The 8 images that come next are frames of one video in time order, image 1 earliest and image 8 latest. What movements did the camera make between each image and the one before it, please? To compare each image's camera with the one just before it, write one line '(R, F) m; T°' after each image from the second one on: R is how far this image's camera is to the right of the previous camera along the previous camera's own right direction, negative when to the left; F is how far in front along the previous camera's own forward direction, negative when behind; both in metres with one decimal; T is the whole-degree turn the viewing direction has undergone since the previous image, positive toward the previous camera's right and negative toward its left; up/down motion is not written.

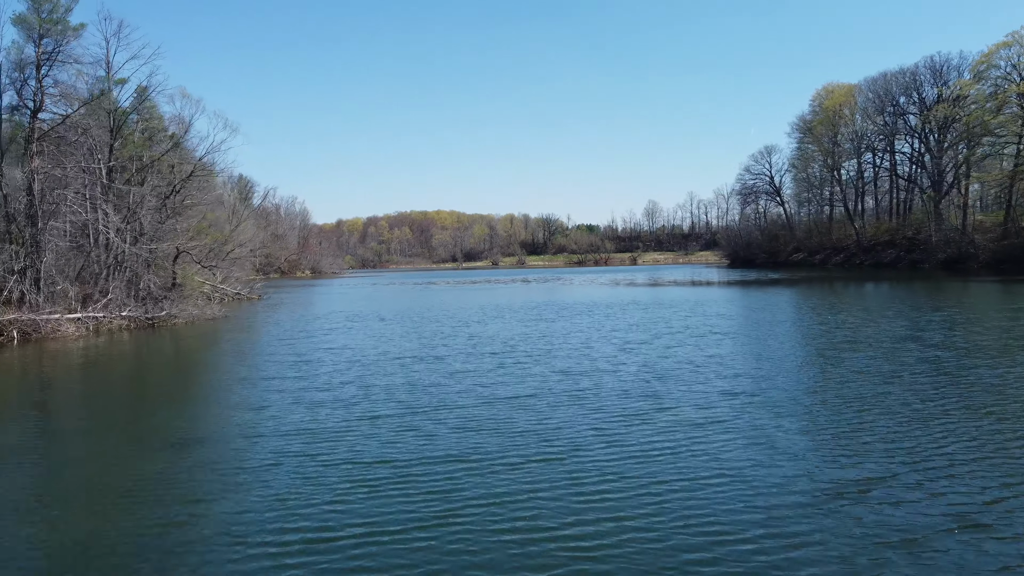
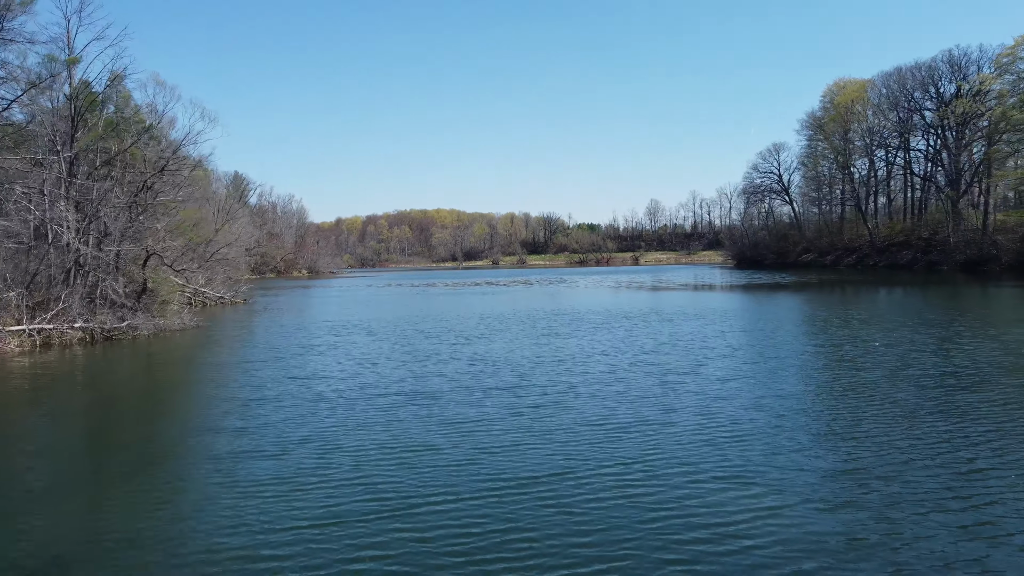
(-0.1, +1.8) m; 0°
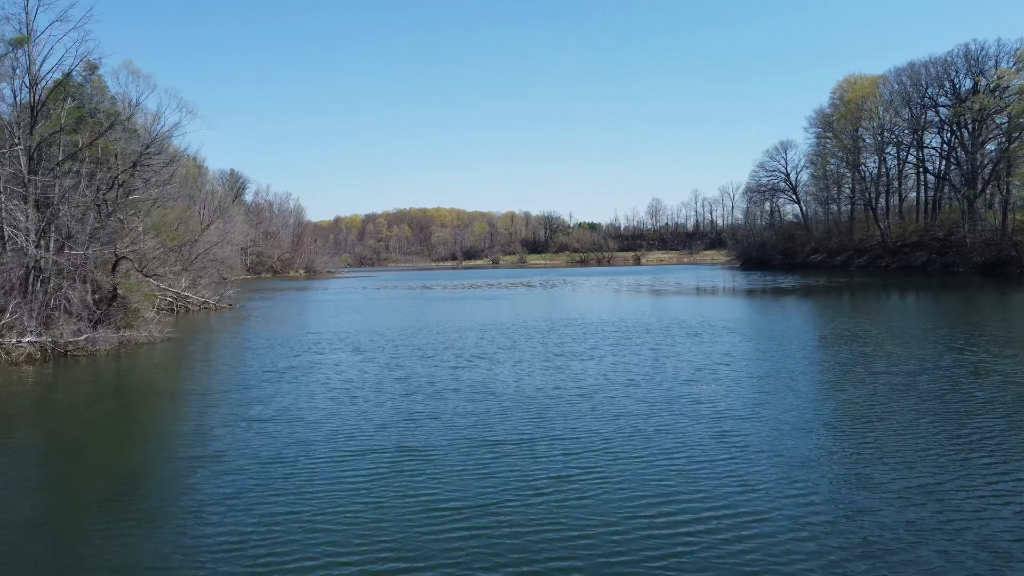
(-0.1, +1.6) m; 0°
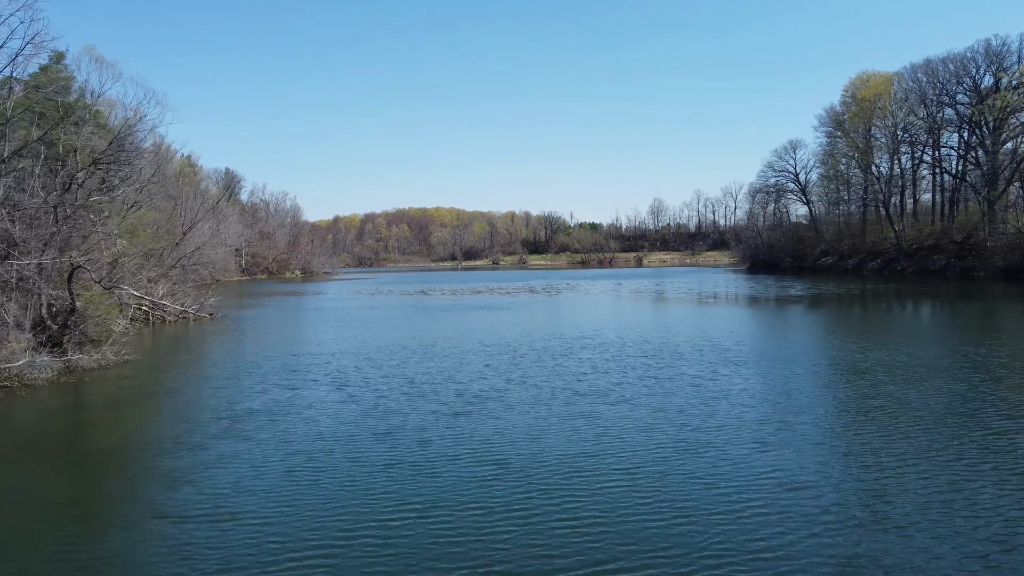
(-0.2, +1.8) m; 0°
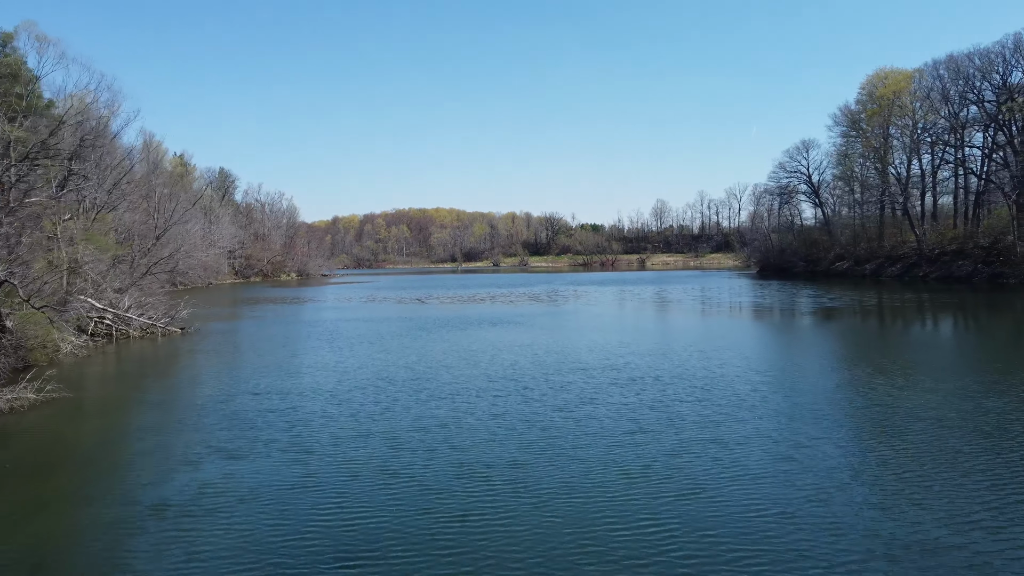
(-0.2, +2.3) m; 0°
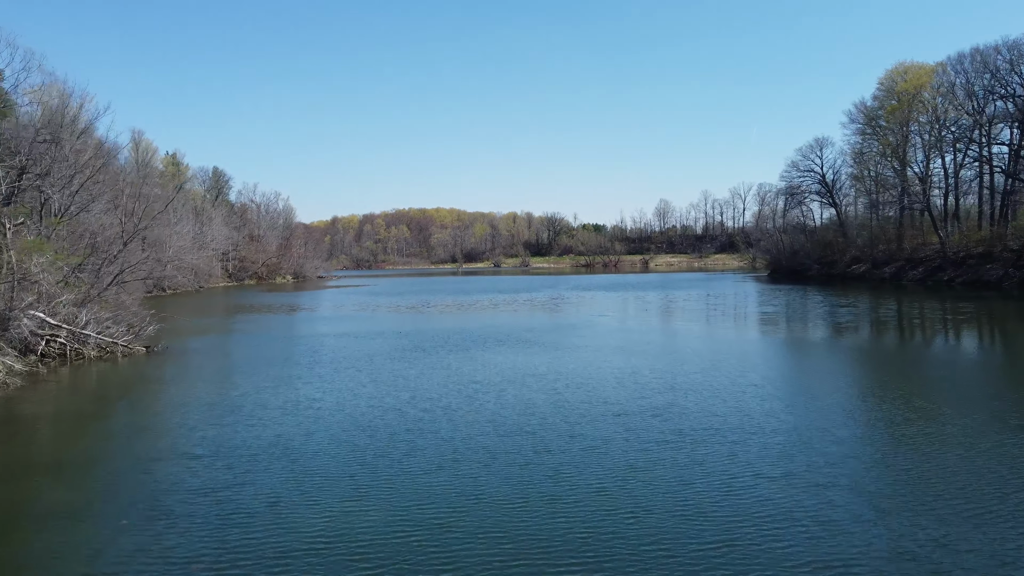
(-0.2, +2.3) m; 0°
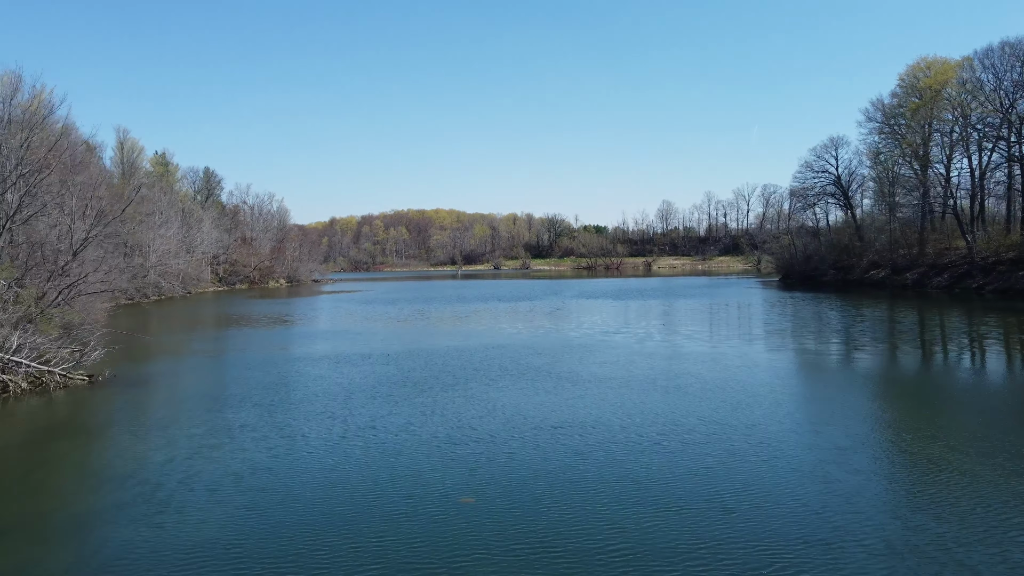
(-0.2, +2.7) m; 0°
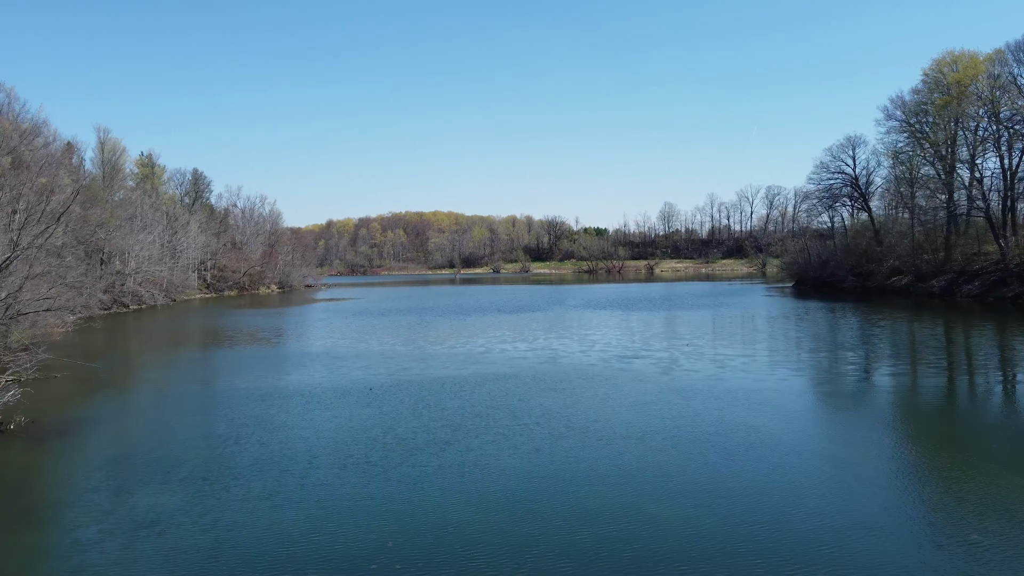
(-0.2, +2.9) m; 0°
